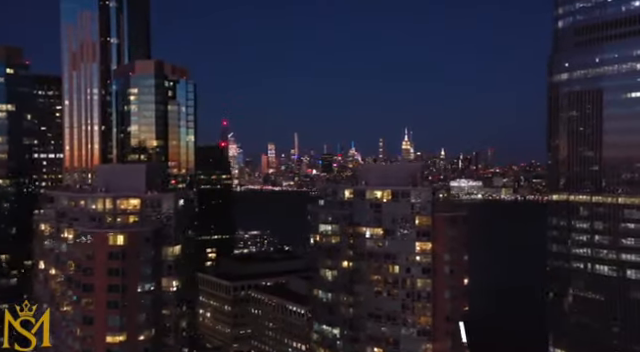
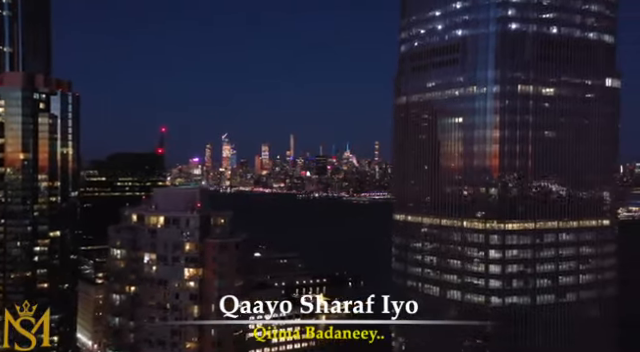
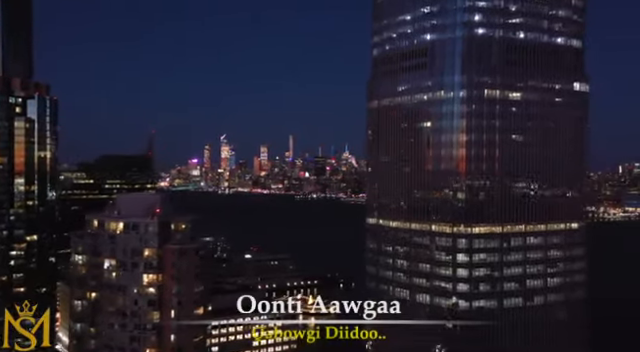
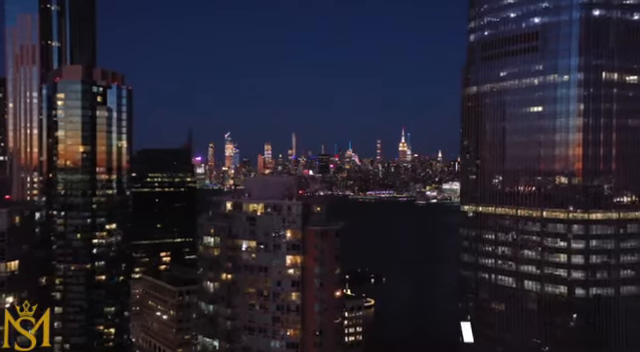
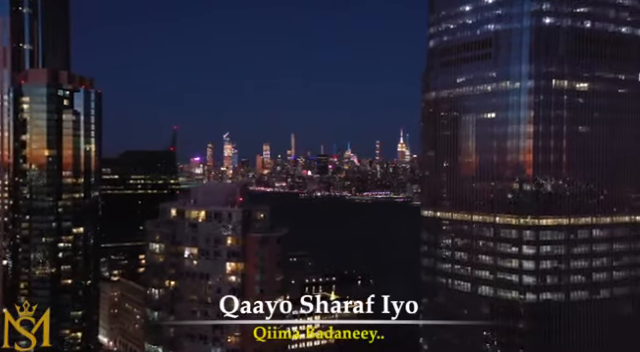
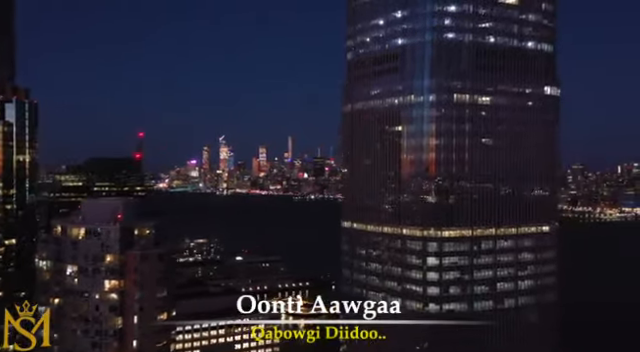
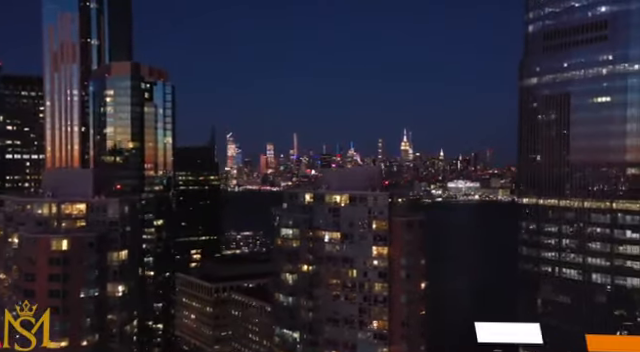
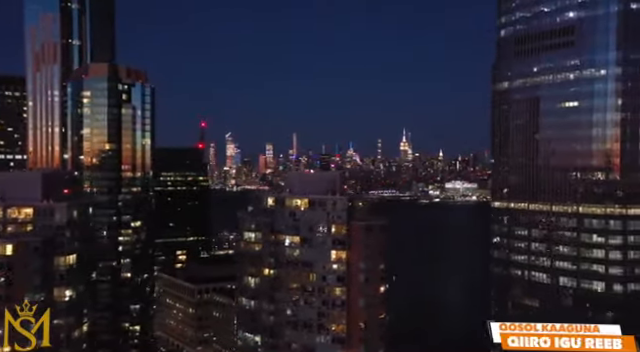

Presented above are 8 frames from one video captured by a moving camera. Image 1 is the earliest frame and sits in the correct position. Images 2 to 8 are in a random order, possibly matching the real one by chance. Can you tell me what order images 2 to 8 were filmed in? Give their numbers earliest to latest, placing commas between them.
7, 8, 4, 5, 2, 3, 6
